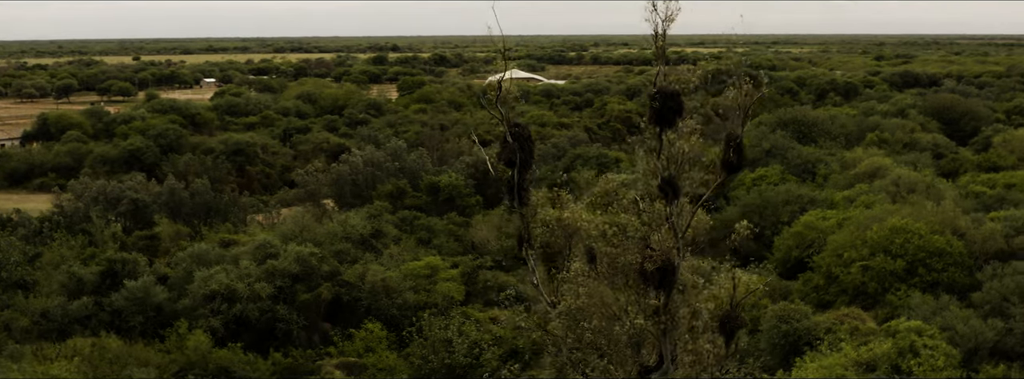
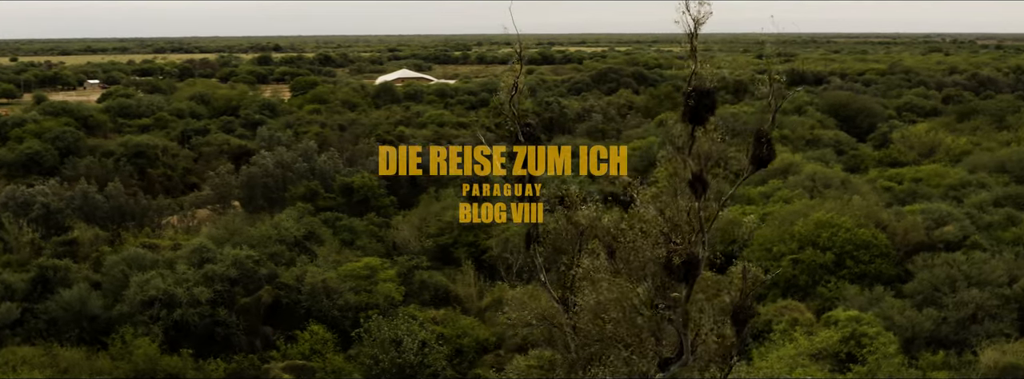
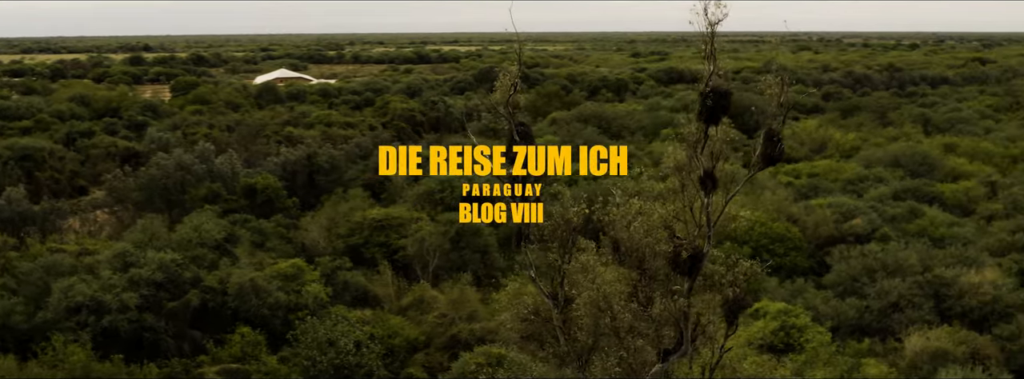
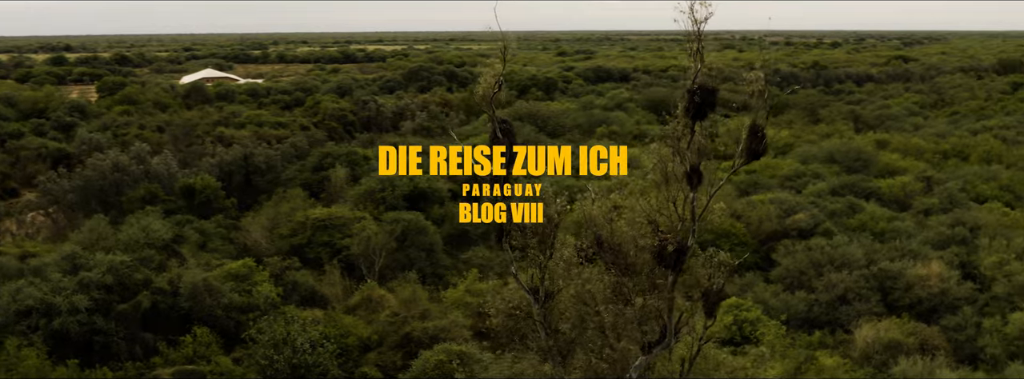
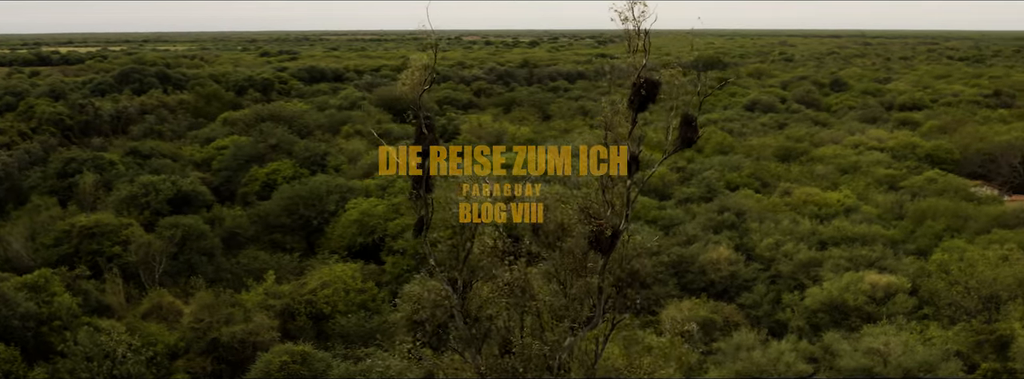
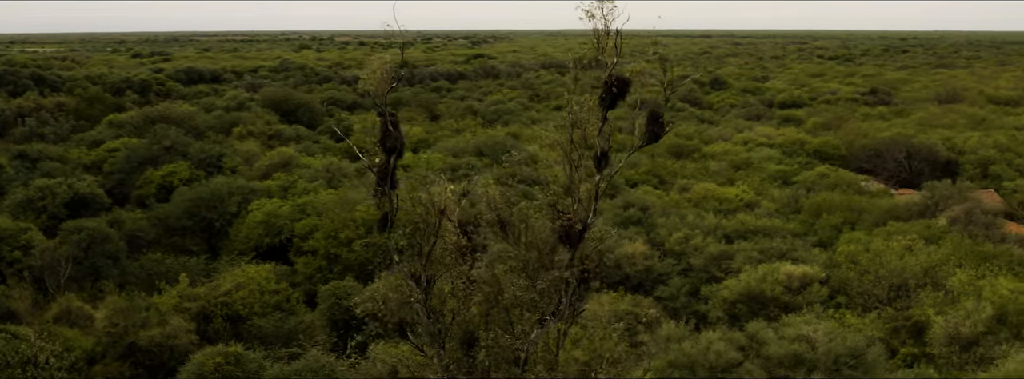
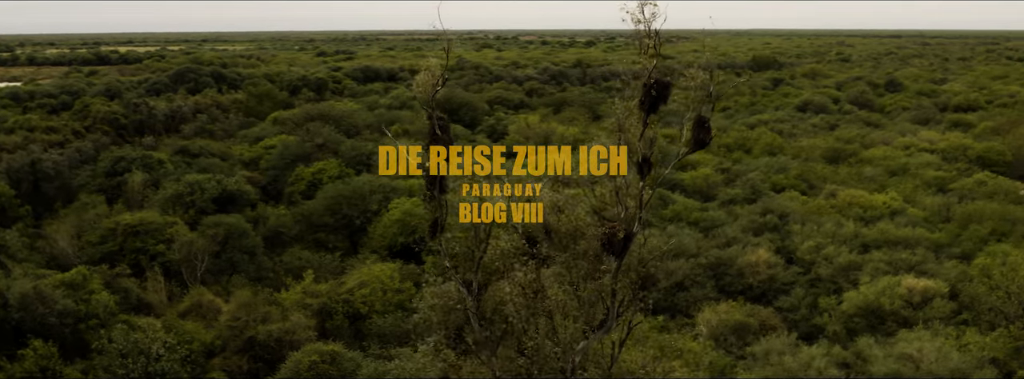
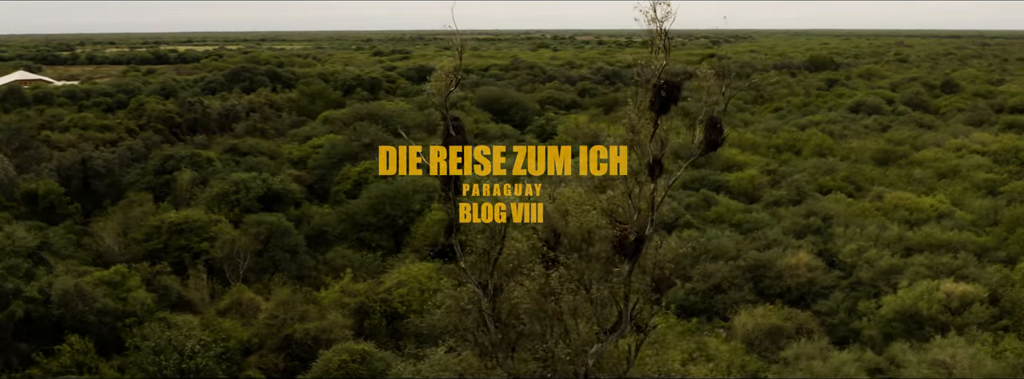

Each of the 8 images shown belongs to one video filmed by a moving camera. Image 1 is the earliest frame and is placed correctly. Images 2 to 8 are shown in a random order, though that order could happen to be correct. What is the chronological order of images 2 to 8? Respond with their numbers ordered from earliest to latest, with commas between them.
2, 3, 4, 8, 7, 5, 6
